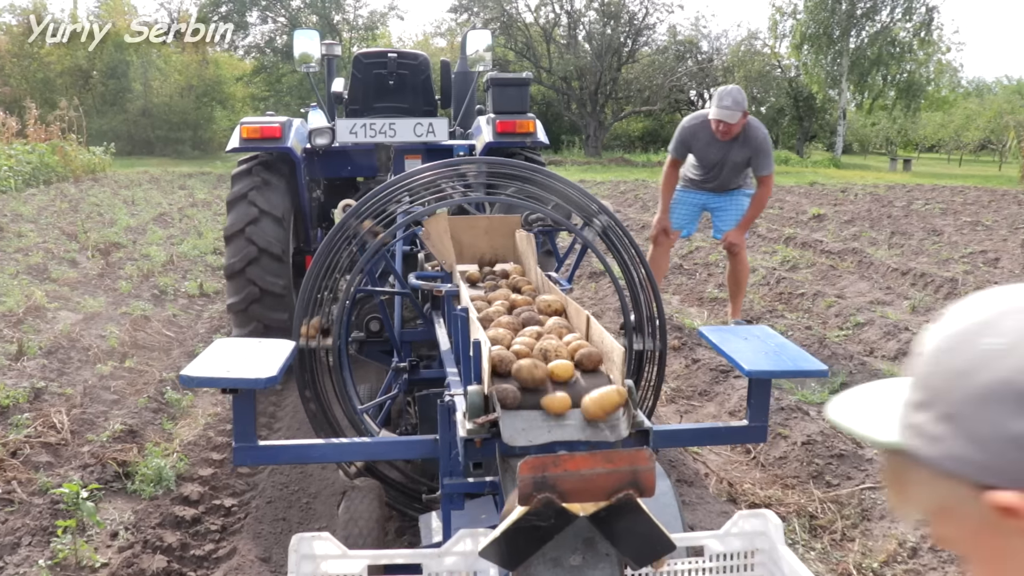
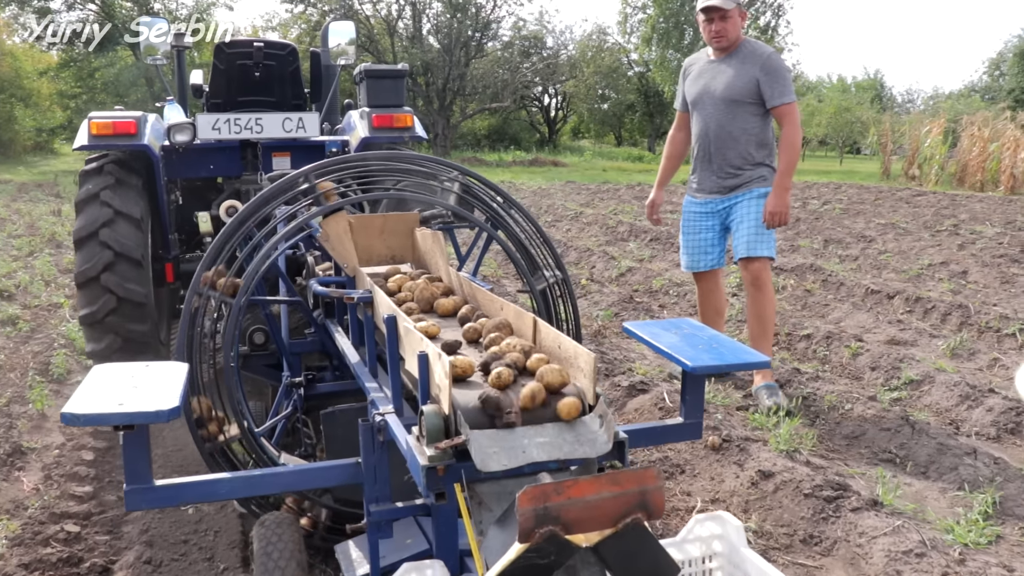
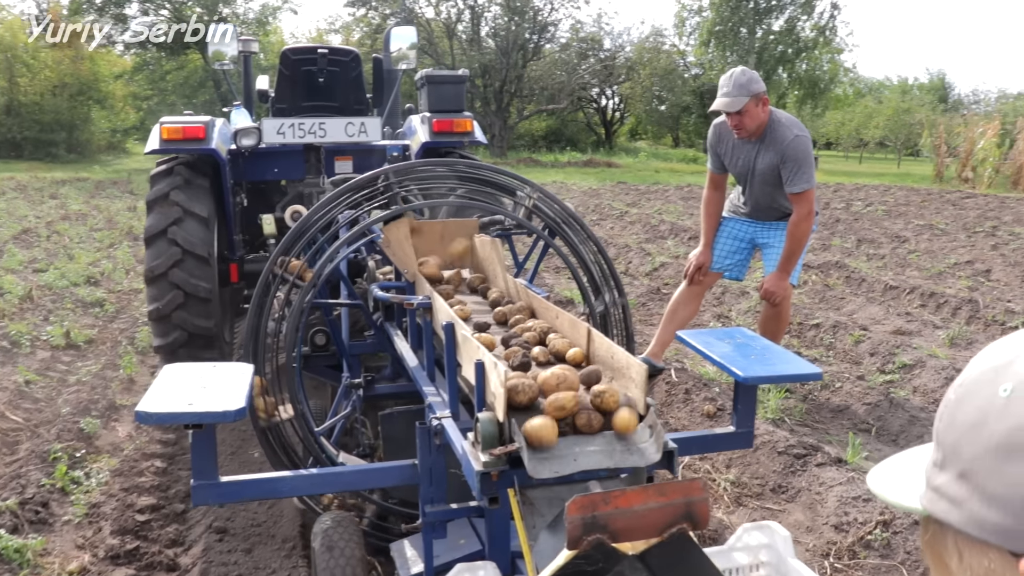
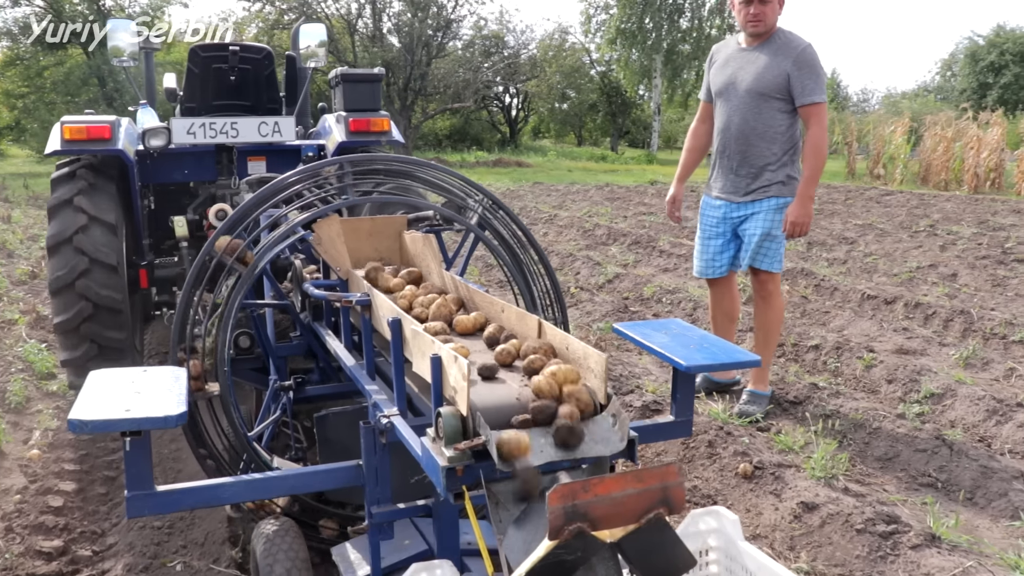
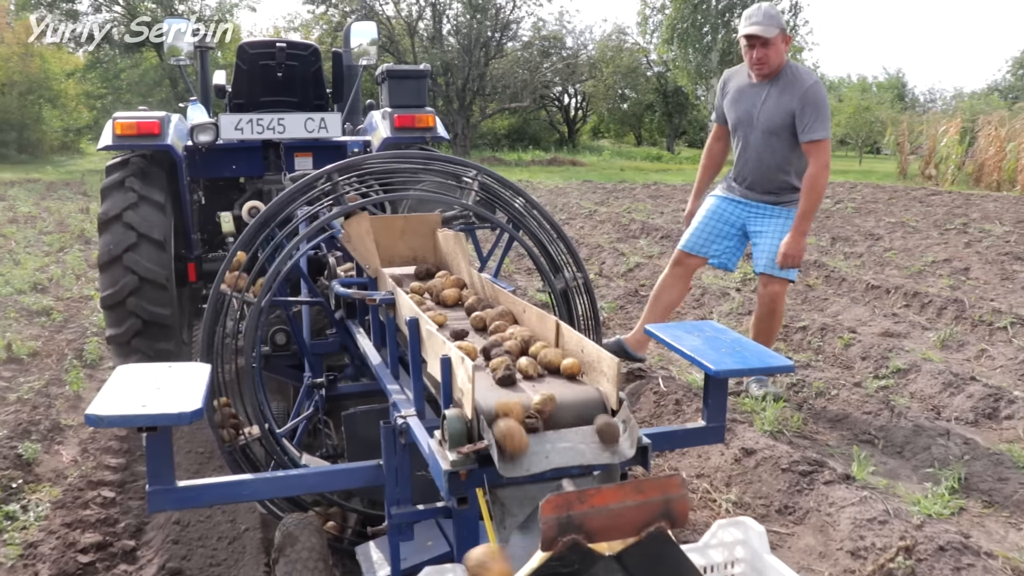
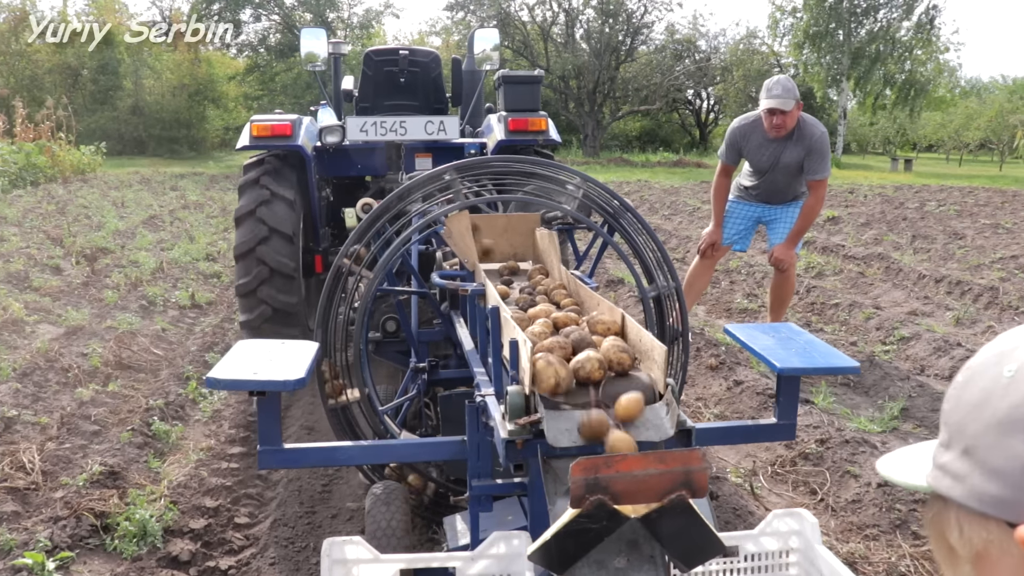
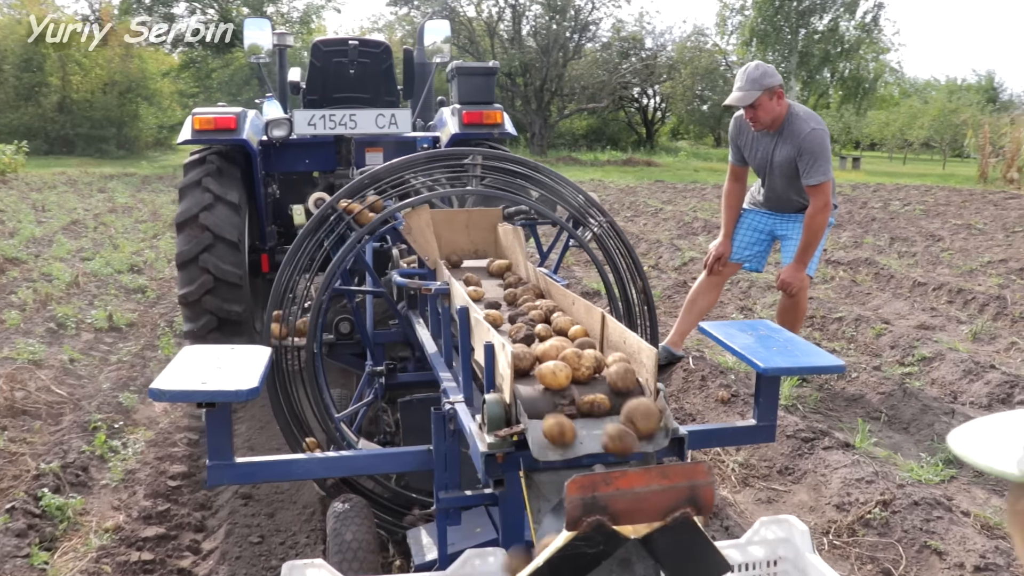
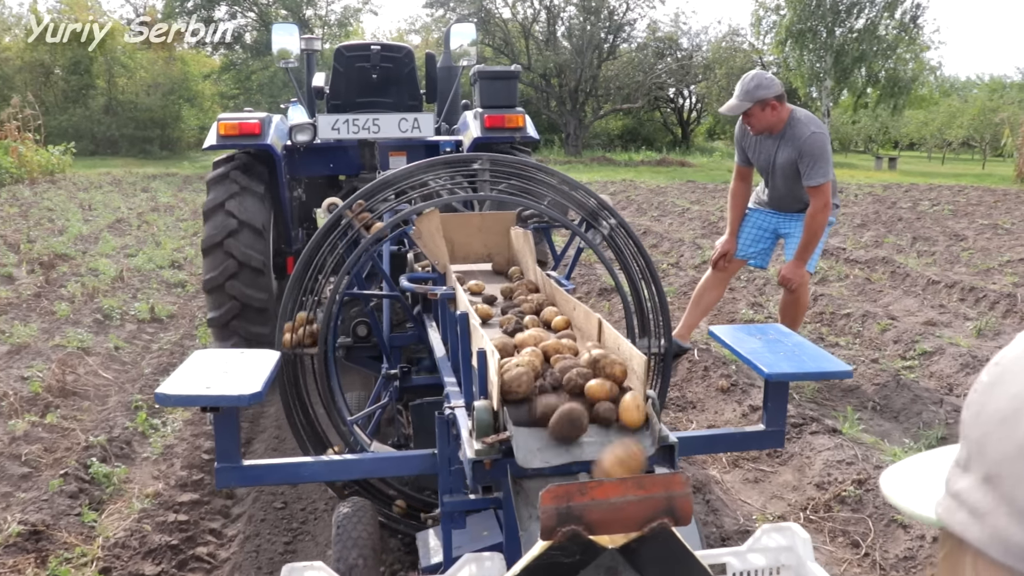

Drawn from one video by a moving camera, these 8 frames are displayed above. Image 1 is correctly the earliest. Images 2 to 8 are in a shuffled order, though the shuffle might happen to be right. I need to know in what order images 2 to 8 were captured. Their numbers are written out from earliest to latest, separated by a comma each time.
6, 8, 7, 3, 5, 2, 4
